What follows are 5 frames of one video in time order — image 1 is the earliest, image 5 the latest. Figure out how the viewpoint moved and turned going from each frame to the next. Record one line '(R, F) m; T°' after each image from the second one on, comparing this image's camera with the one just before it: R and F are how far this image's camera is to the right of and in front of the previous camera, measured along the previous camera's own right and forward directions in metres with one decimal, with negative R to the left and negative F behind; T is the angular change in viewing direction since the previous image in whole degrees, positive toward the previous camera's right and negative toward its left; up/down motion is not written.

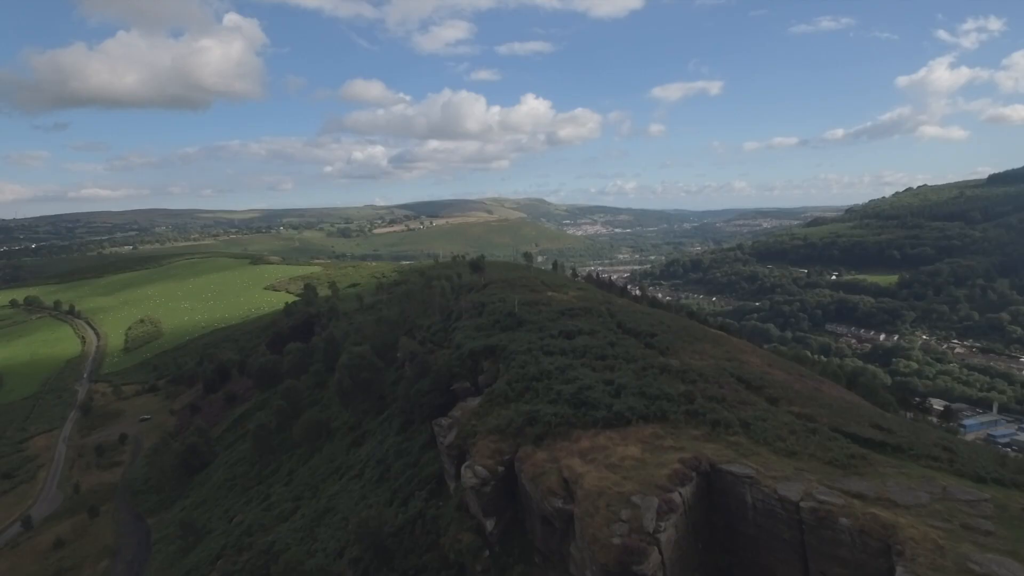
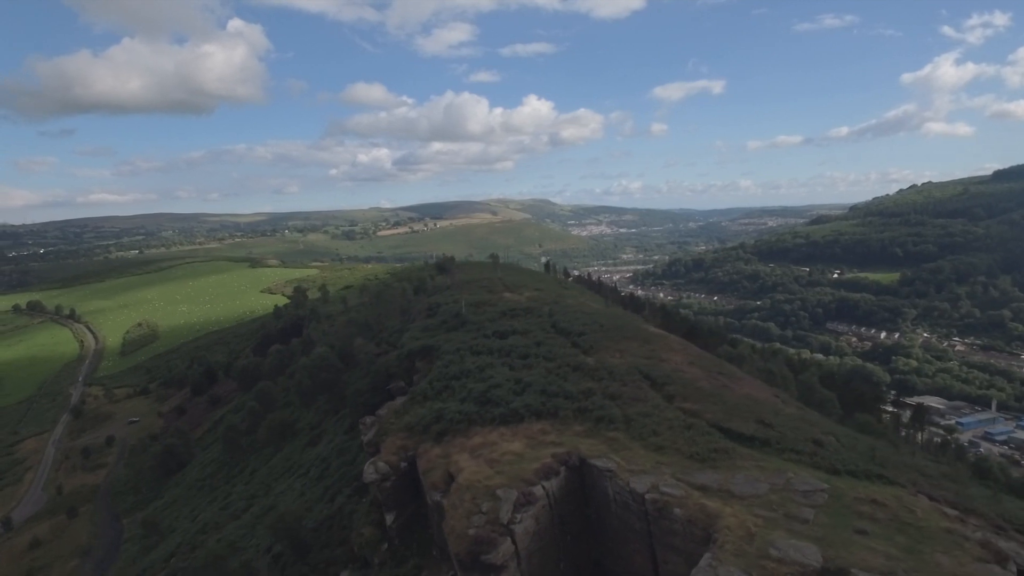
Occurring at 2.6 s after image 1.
(+4.1, -0.7) m; -1°
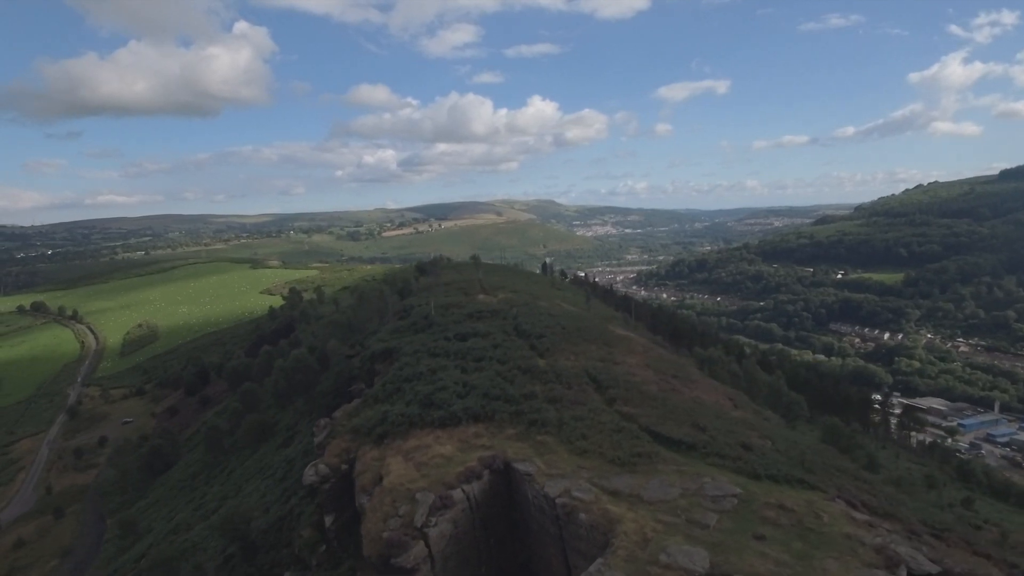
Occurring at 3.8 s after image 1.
(+2.6, 0.0) m; -1°
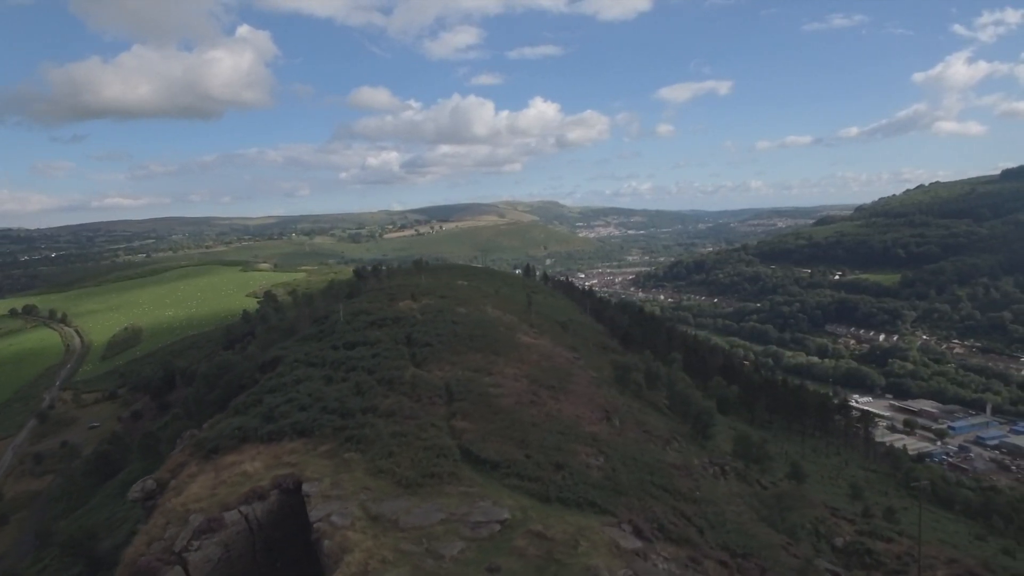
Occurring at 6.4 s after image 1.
(+6.4, +0.9) m; 0°
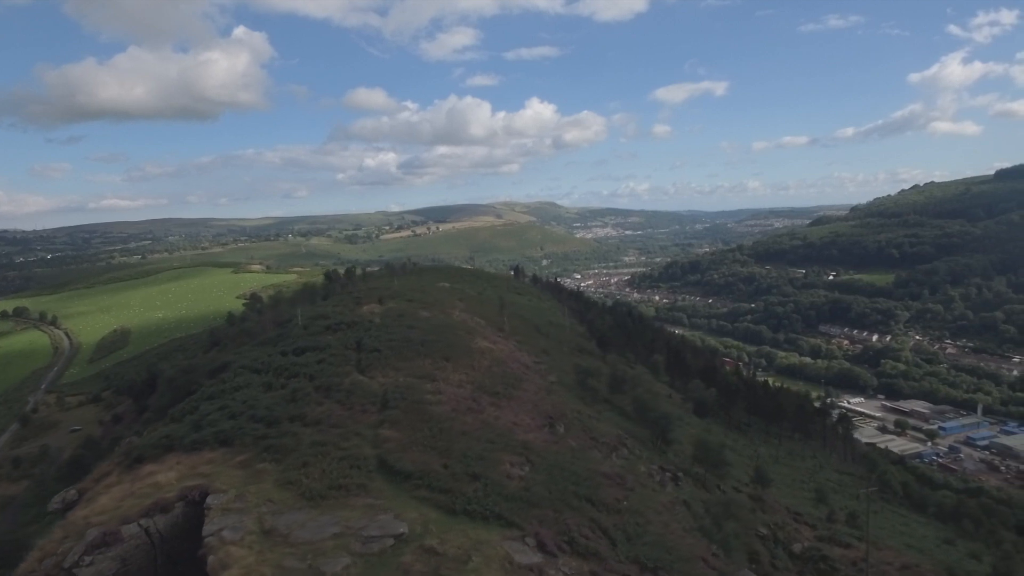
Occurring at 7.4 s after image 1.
(+2.5, +0.4) m; 0°
